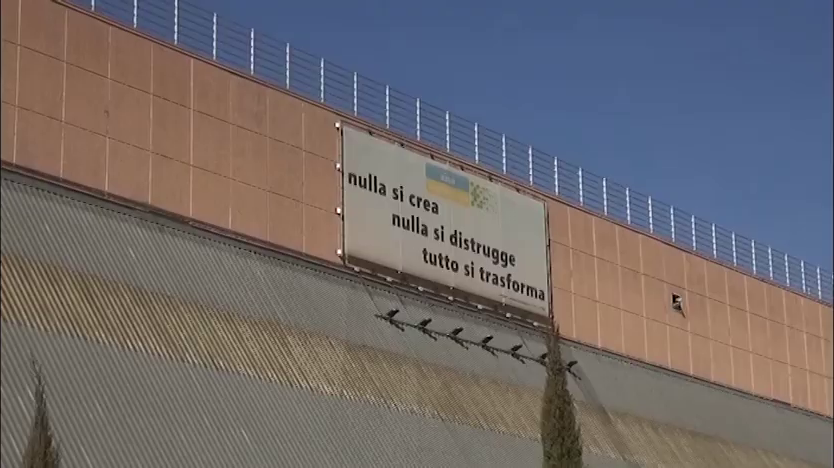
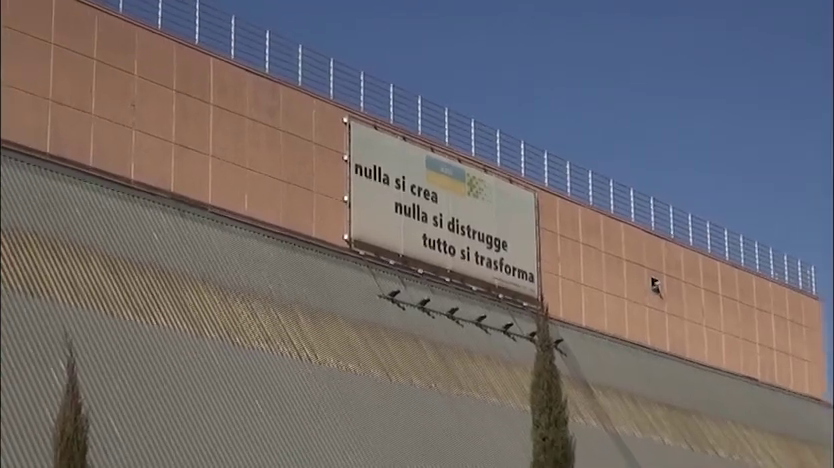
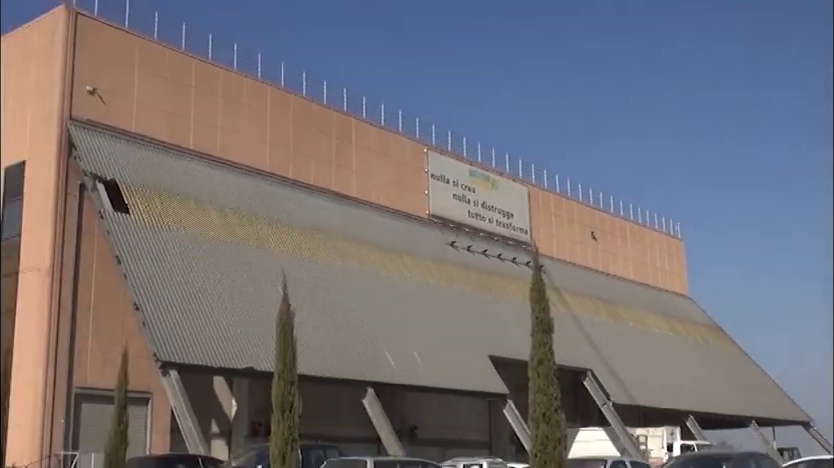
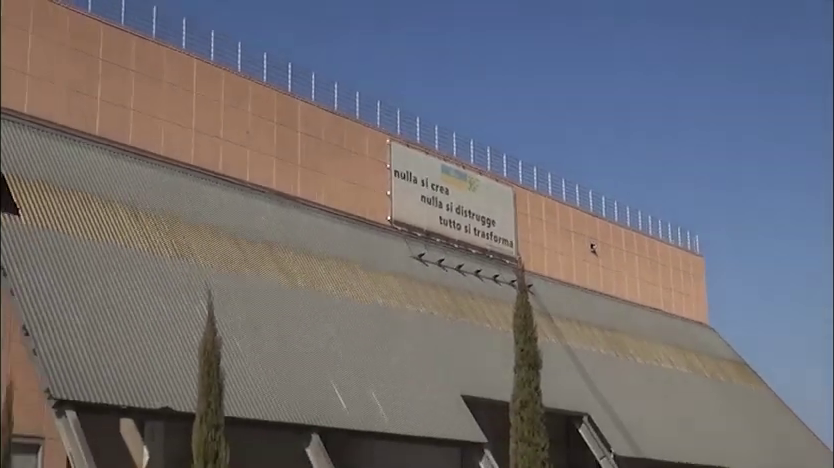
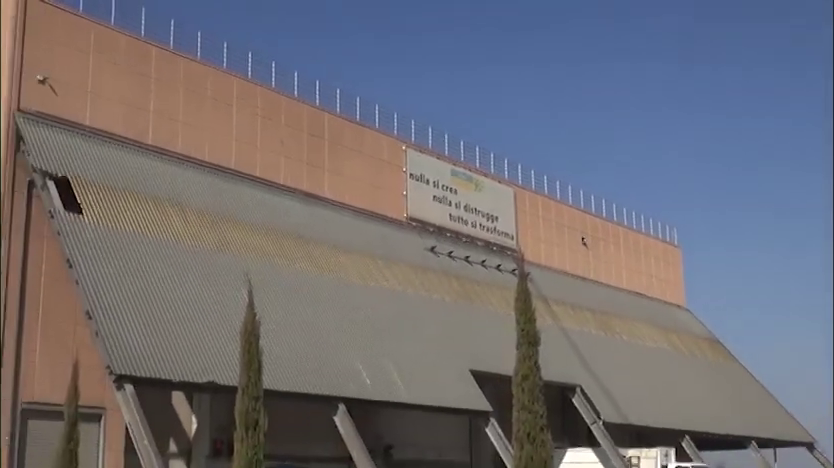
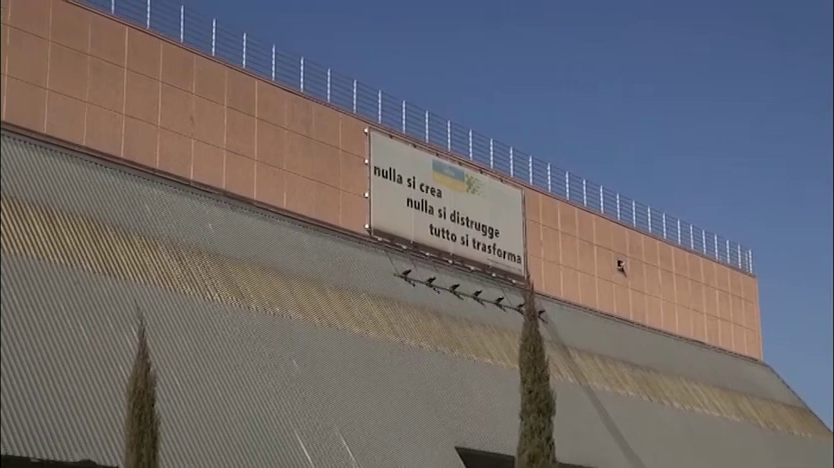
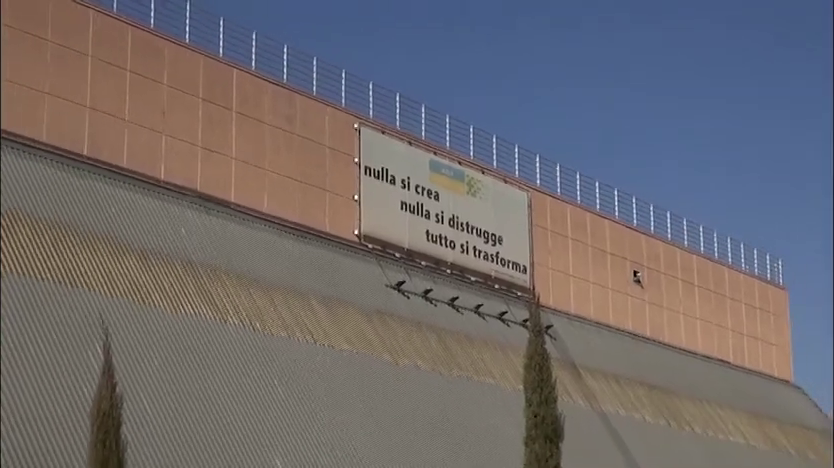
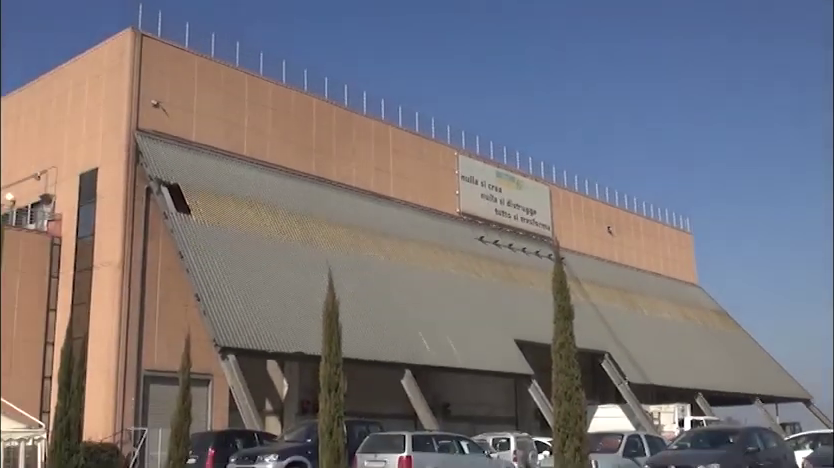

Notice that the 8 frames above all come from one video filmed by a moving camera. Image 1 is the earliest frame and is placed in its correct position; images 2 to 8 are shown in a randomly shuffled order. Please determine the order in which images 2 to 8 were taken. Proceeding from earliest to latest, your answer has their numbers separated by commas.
2, 7, 6, 4, 5, 3, 8
